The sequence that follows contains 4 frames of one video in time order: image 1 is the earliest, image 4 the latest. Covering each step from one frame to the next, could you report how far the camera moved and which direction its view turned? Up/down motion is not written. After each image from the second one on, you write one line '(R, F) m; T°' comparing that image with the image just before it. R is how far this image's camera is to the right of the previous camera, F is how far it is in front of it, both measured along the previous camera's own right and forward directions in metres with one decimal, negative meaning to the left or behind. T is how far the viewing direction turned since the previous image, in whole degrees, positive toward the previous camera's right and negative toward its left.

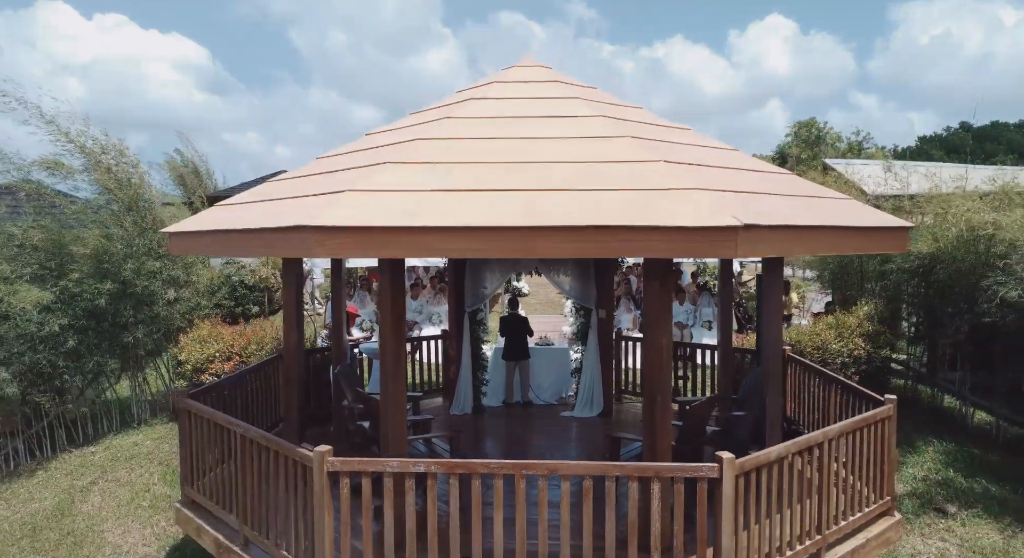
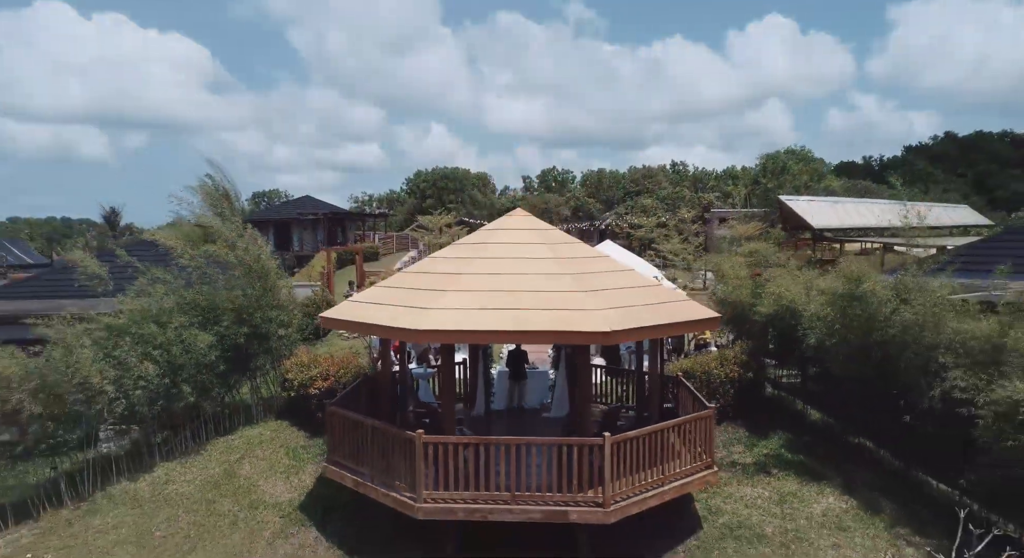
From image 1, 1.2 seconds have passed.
(0.0, -3.6) m; 0°
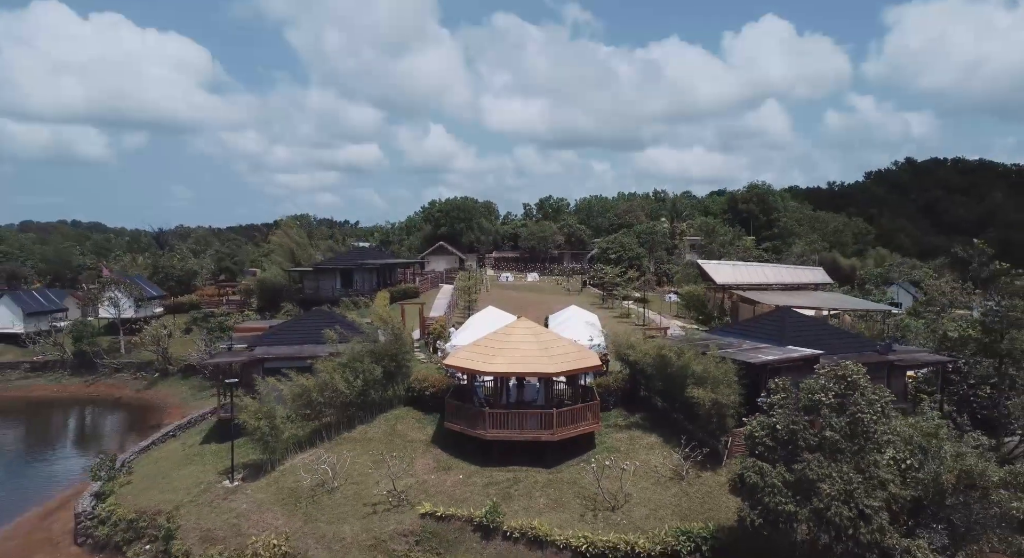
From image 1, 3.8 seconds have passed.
(-0.3, -11.9) m; 0°
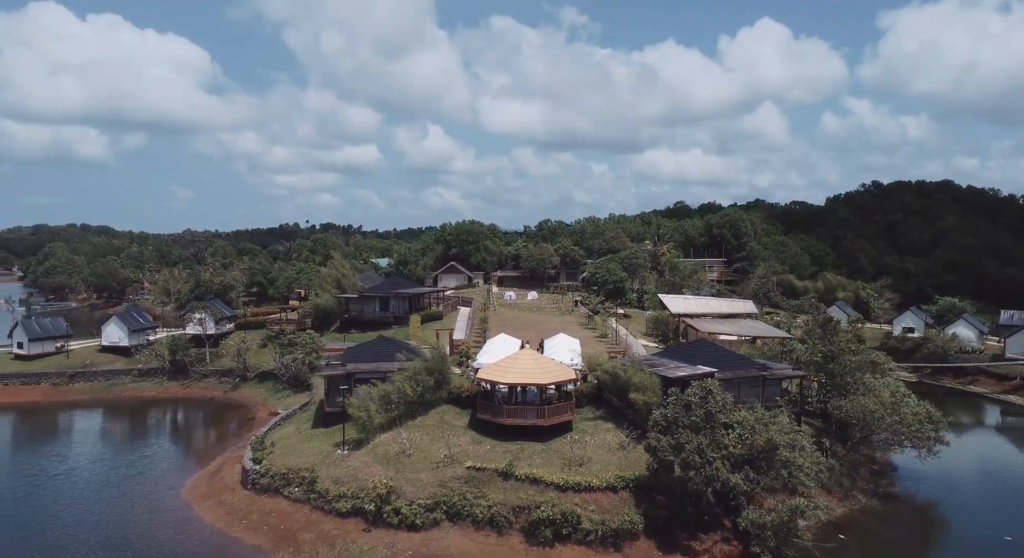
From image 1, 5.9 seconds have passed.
(-0.5, -11.4) m; 0°
